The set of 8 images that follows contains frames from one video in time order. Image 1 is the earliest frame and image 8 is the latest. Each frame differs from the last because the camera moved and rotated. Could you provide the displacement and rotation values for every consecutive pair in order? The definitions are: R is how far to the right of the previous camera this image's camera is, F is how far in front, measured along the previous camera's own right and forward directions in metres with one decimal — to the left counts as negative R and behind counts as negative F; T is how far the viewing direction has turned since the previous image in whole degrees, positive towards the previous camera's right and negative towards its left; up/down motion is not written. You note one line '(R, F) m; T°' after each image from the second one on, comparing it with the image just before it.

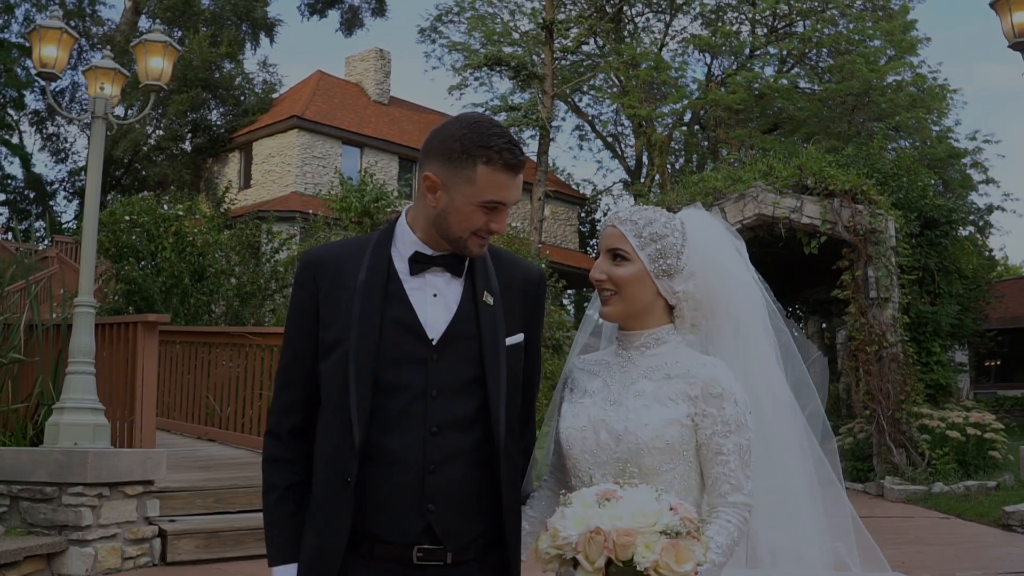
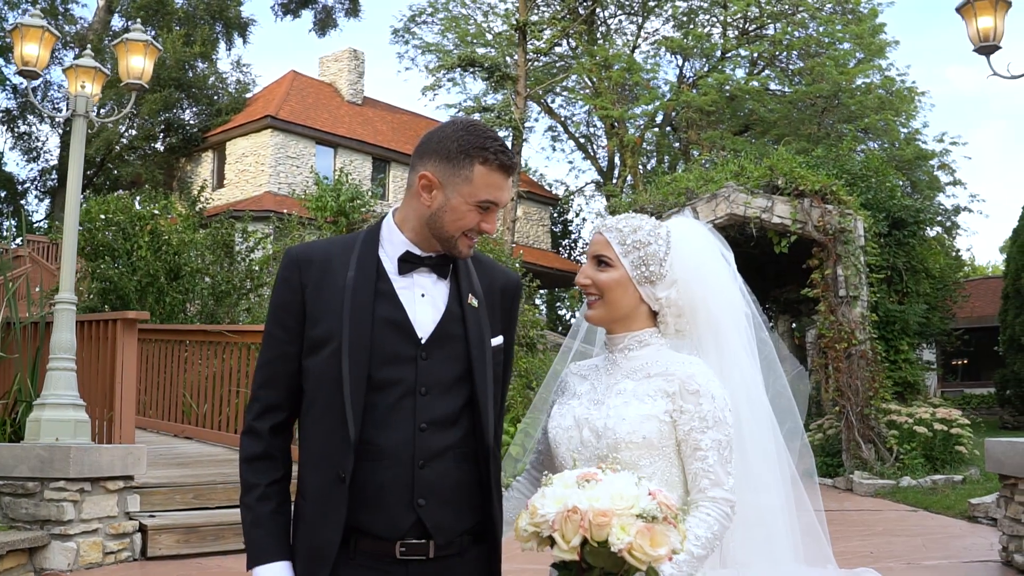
(0.0, -0.1) m; +2°
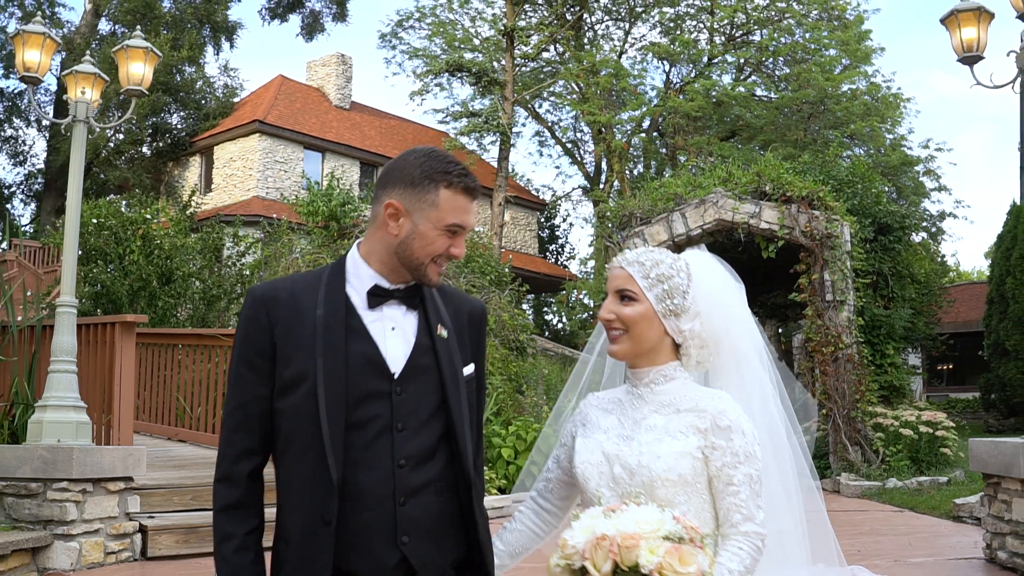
(-0.1, -0.1) m; +1°
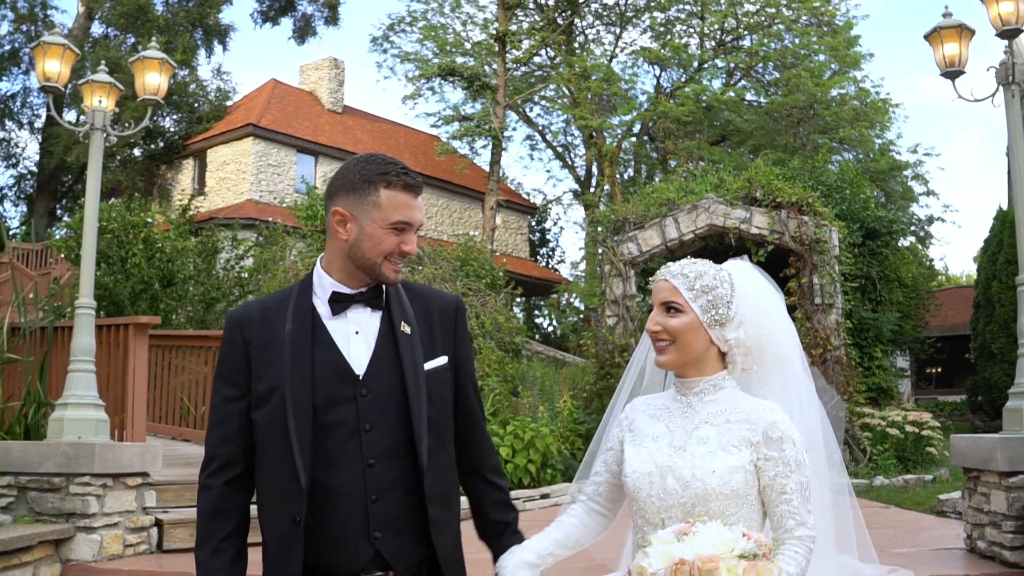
(-0.1, -0.2) m; +1°
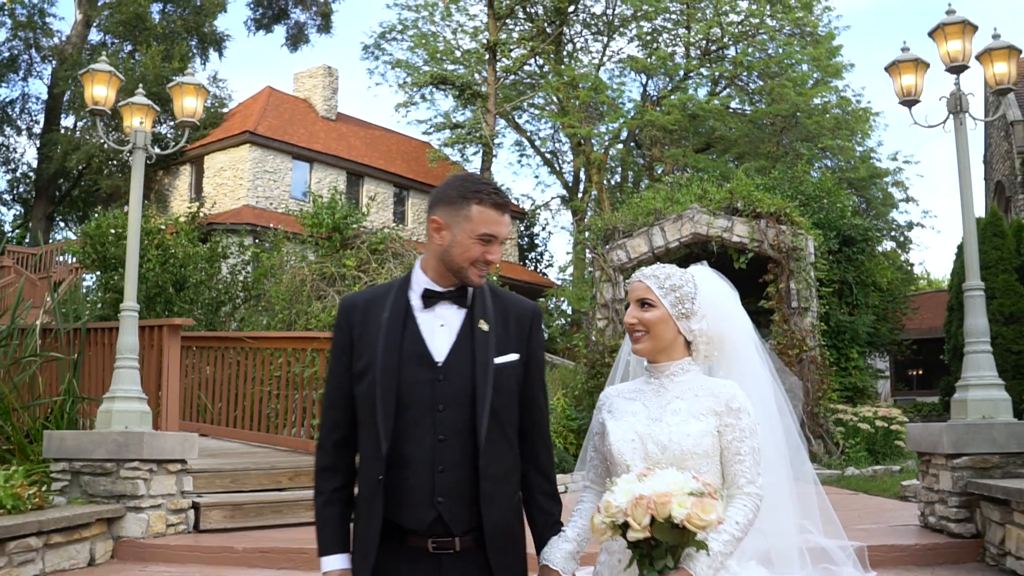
(-0.1, -0.6) m; +1°
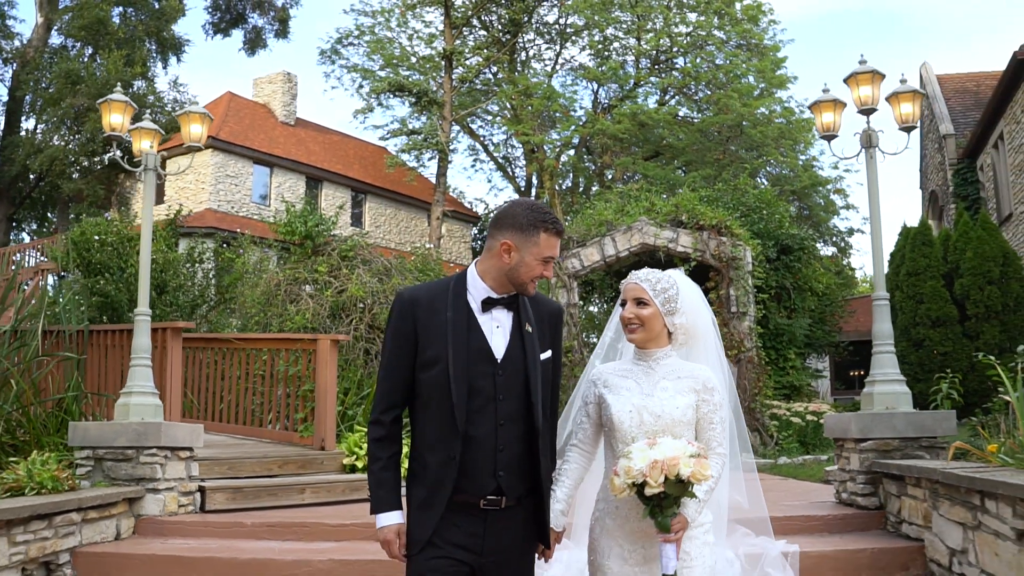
(-0.2, -0.8) m; +3°
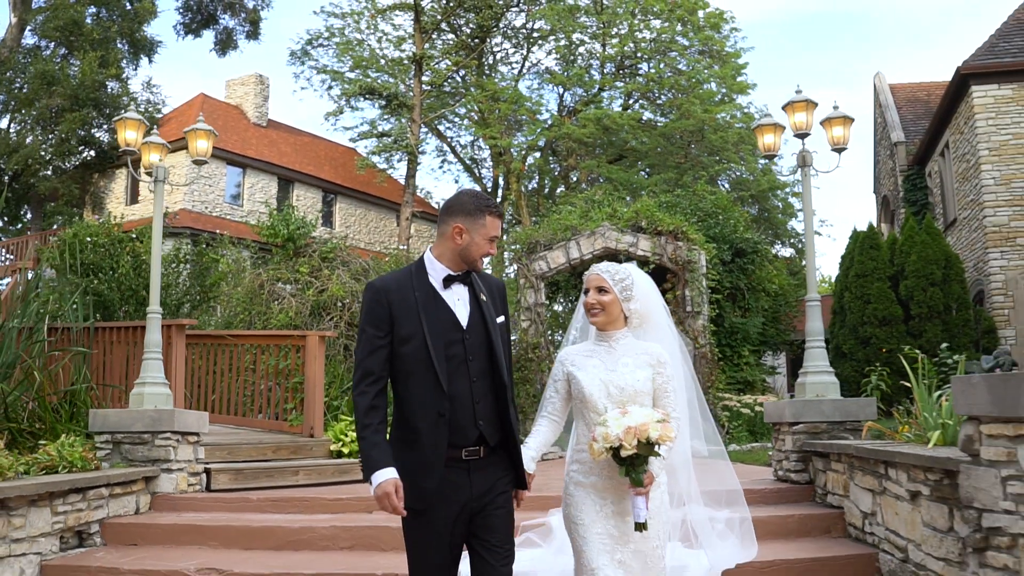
(-0.1, -0.8) m; +2°
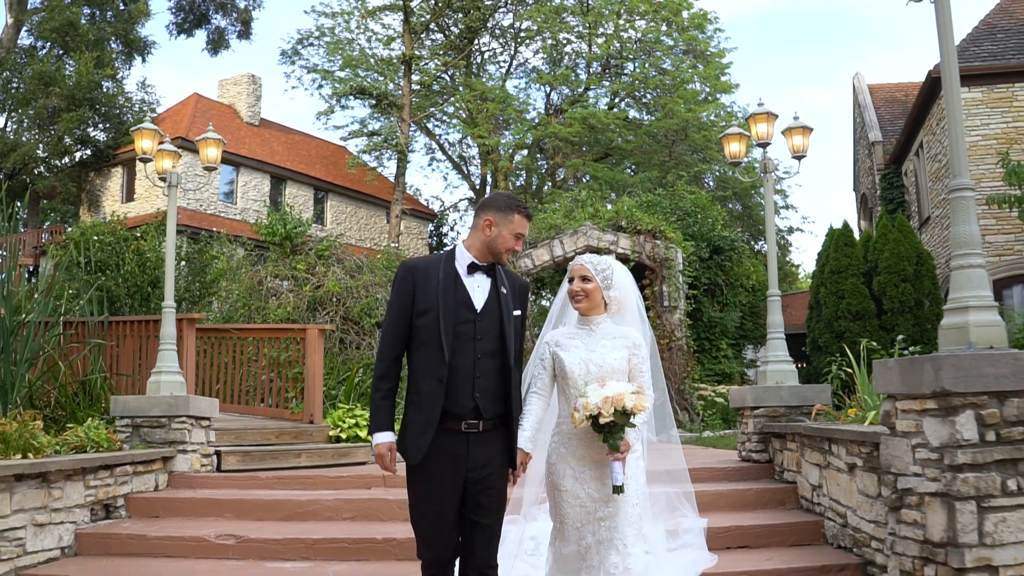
(0.0, -0.7) m; +1°
